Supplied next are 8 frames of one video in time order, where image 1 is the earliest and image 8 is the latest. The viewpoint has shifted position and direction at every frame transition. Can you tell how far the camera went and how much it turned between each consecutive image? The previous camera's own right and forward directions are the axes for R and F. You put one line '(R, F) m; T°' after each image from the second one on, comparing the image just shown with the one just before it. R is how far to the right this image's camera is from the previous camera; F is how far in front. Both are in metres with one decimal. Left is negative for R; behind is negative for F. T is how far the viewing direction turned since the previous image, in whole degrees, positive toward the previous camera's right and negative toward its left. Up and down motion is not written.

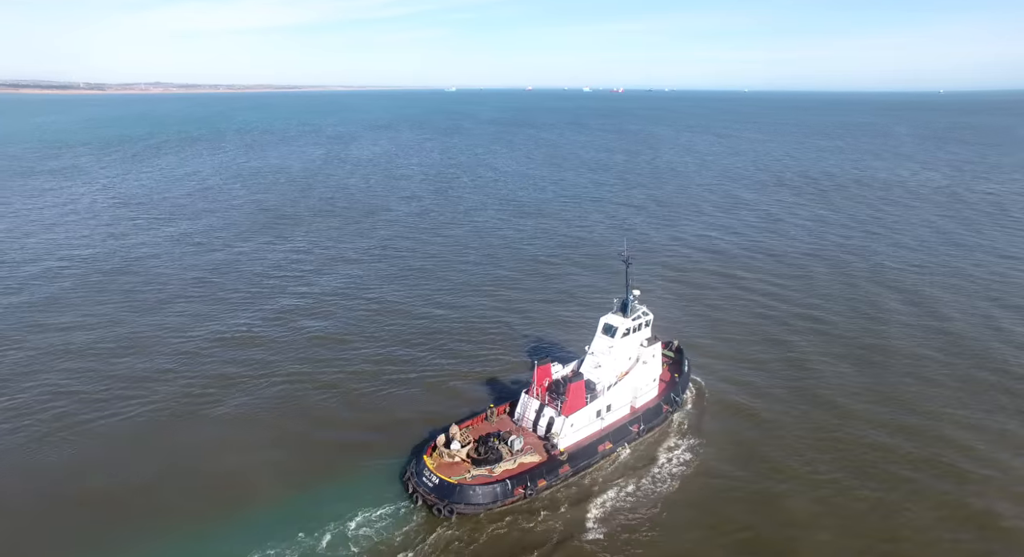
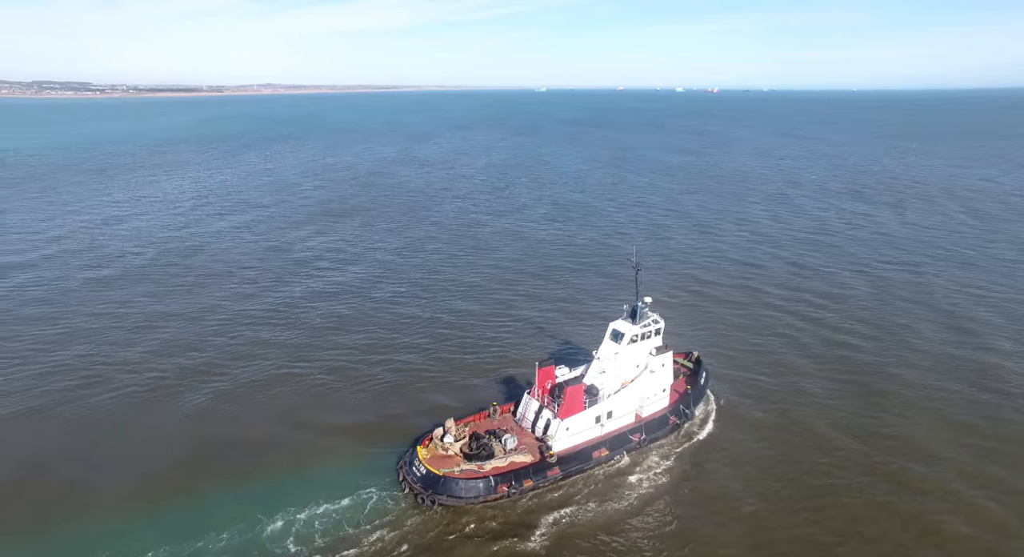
(+7.6, -0.5) m; -8°
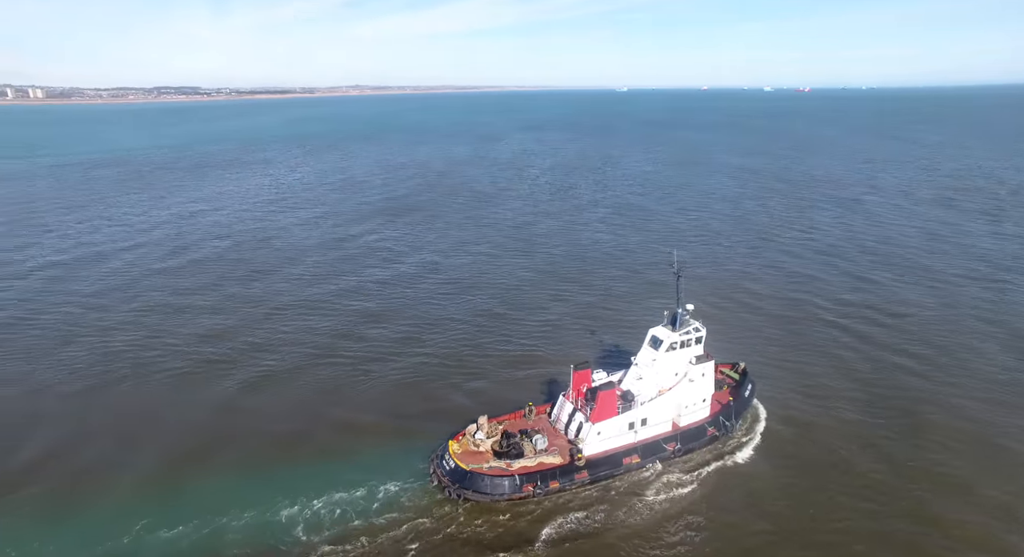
(+3.7, -0.4) m; -7°
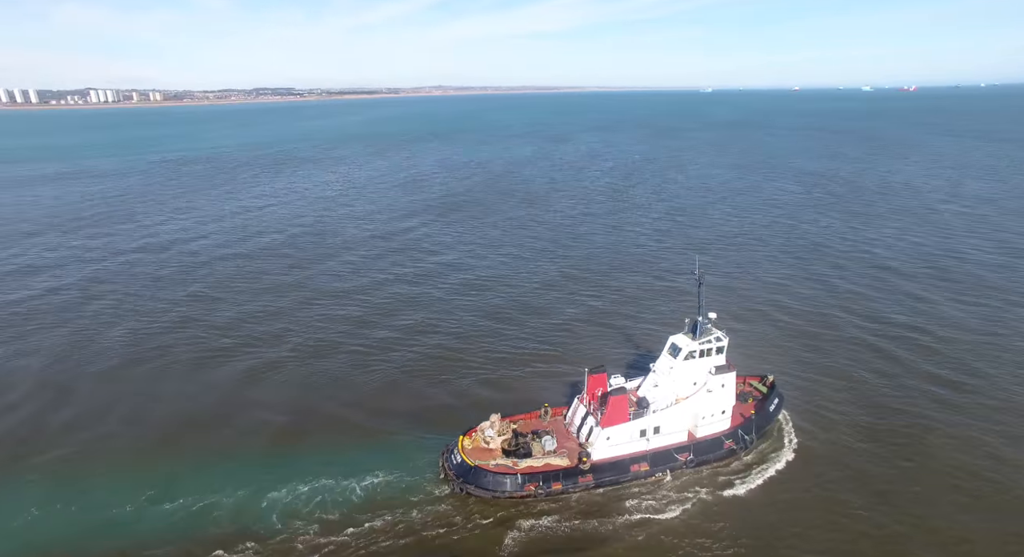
(+5.7, -0.2) m; -7°
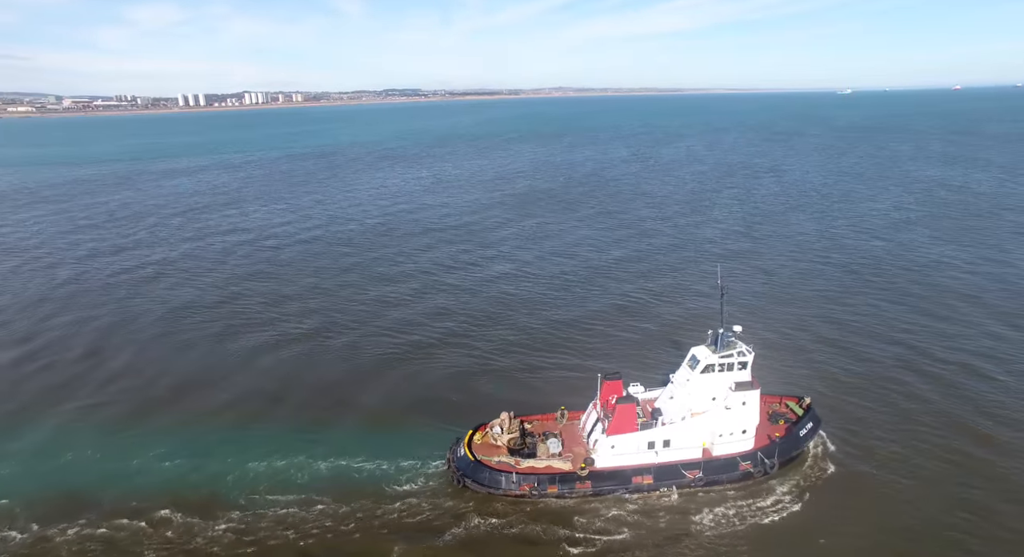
(+9.2, +0.6) m; -11°
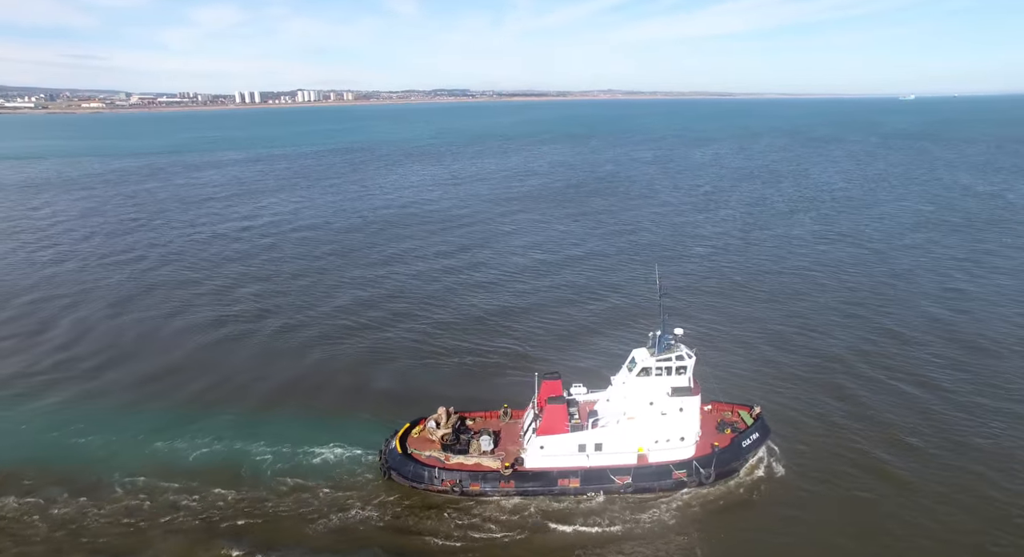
(+9.6, +1.1) m; -5°
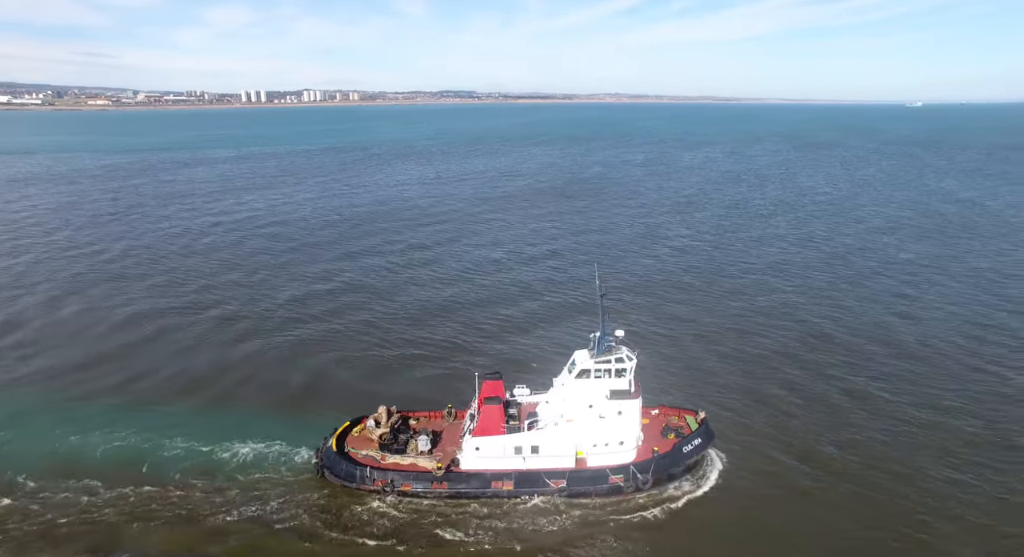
(+5.6, +0.9) m; -1°
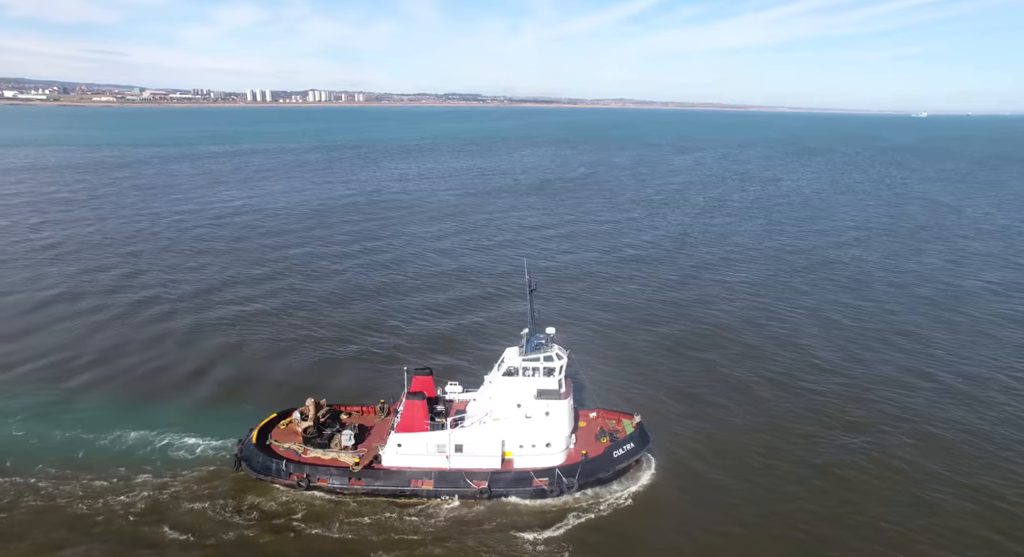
(+6.1, +1.7) m; -1°
